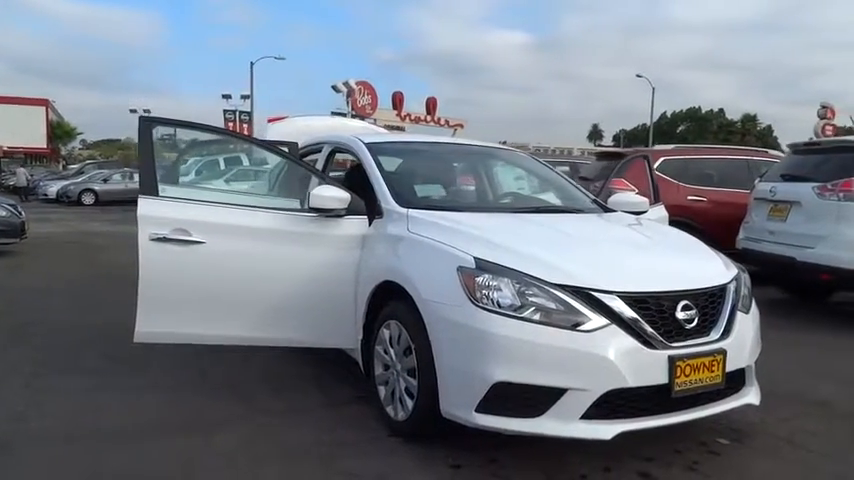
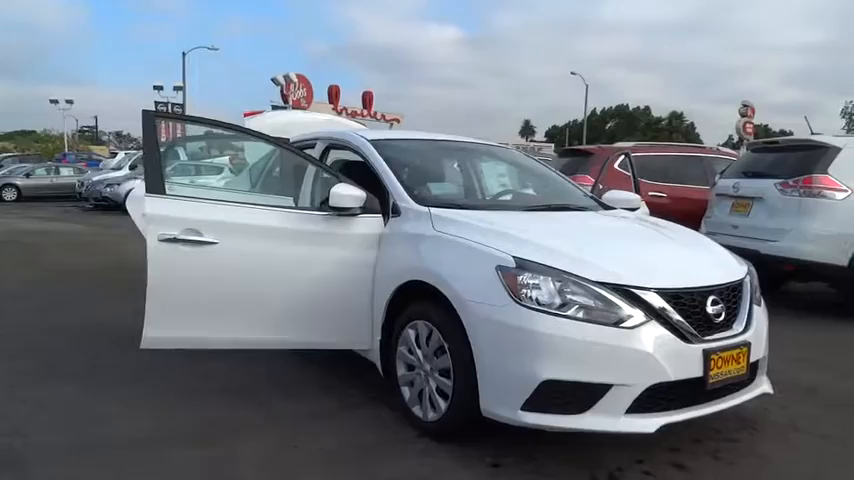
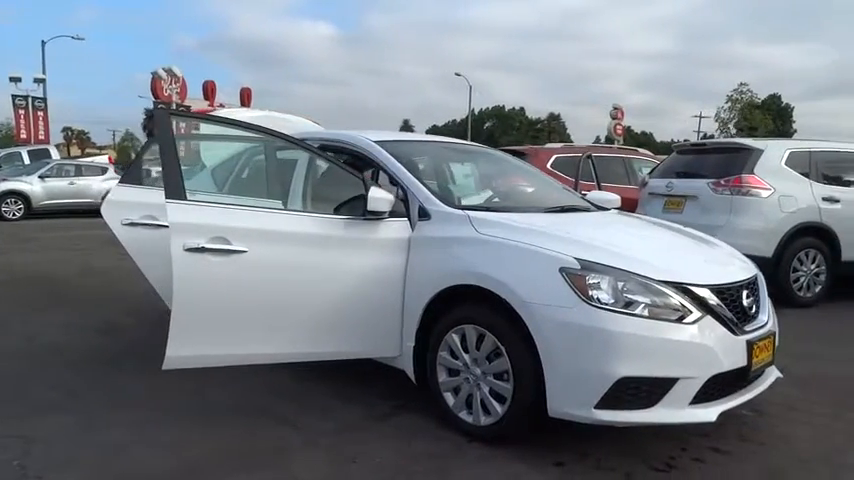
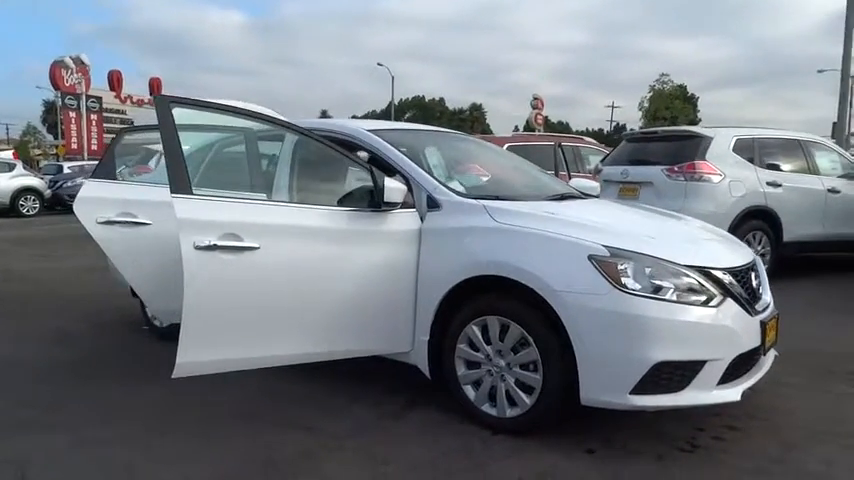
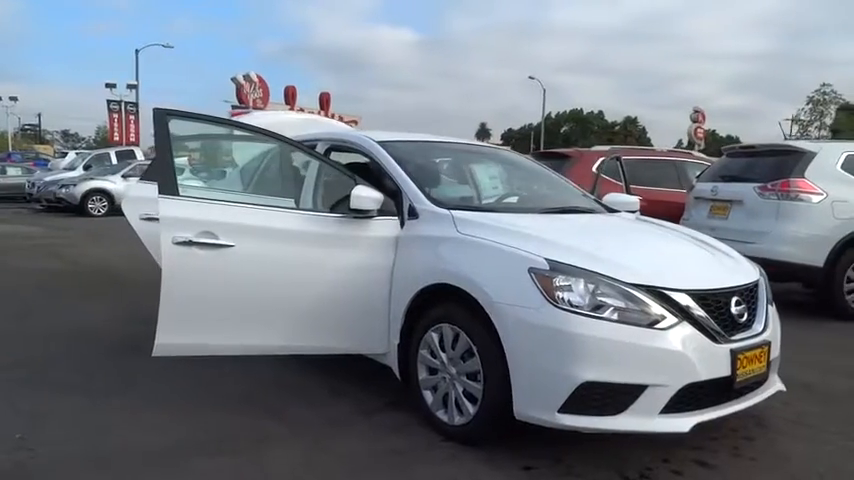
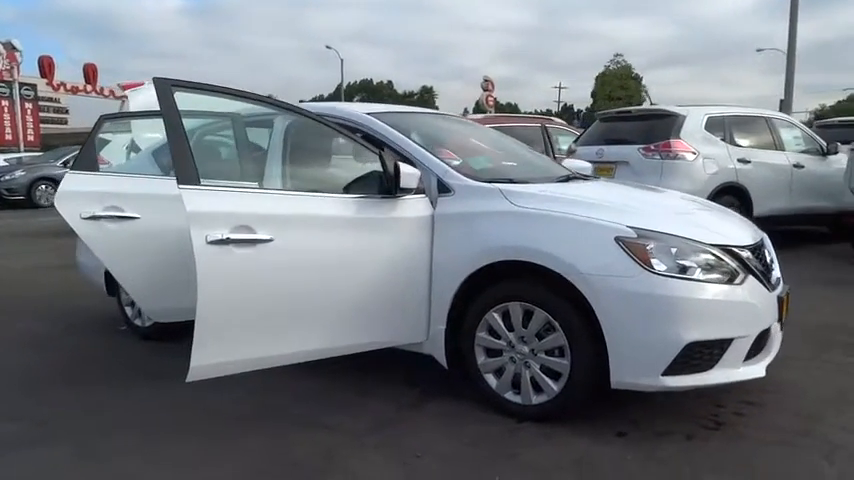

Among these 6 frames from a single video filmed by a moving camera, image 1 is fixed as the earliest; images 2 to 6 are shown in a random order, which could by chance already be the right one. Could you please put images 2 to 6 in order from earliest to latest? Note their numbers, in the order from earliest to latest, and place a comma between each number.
2, 5, 3, 4, 6
